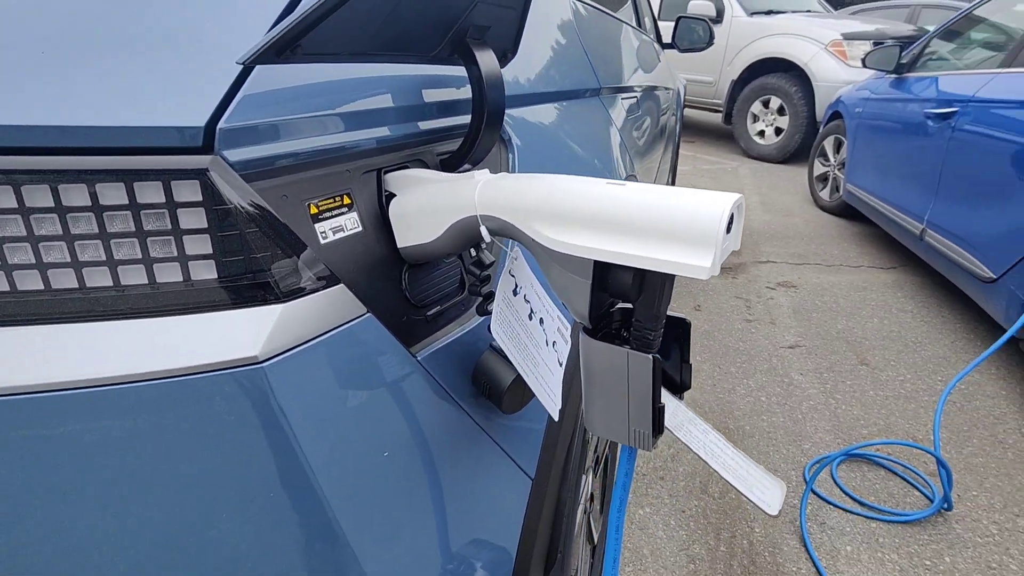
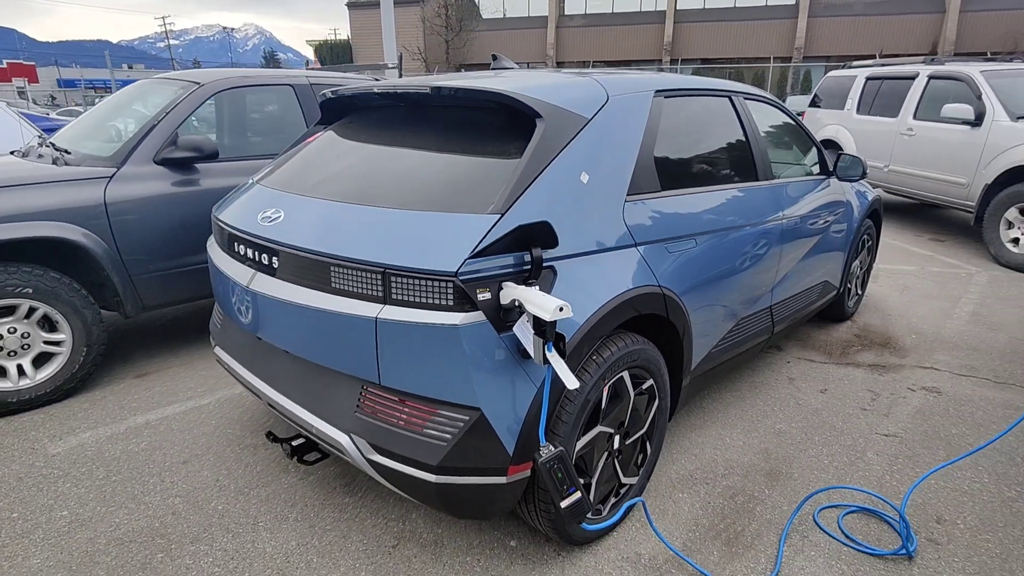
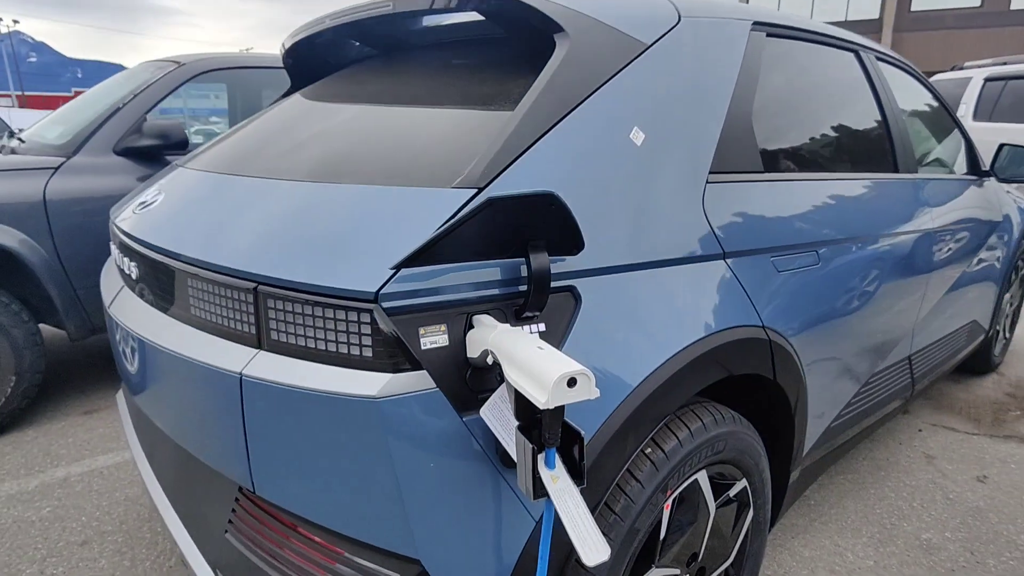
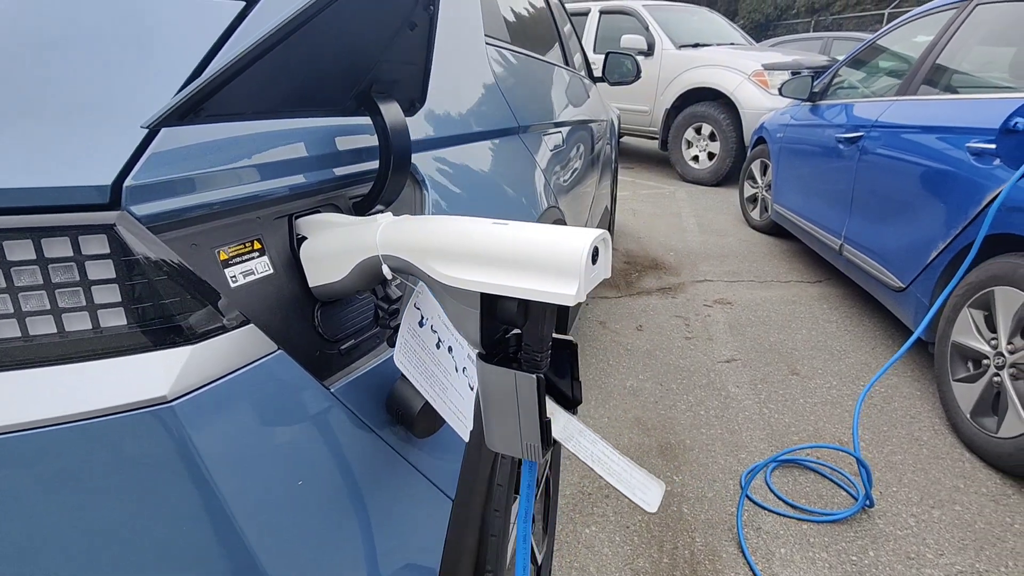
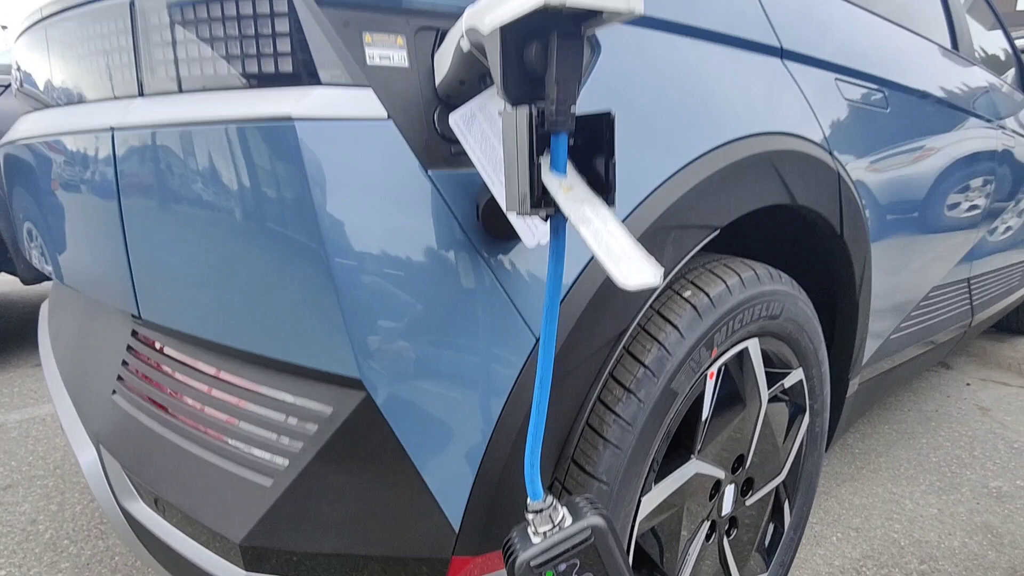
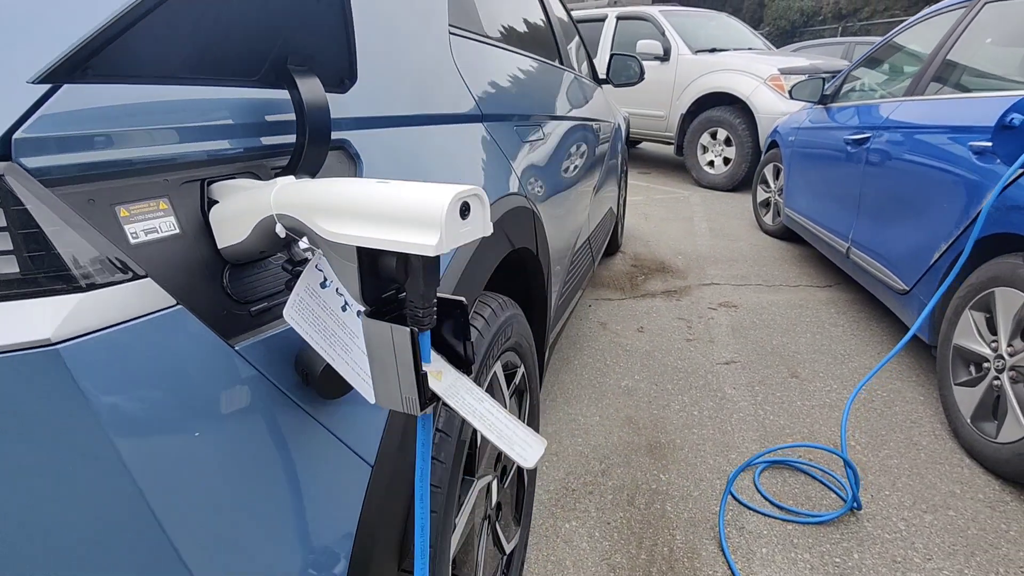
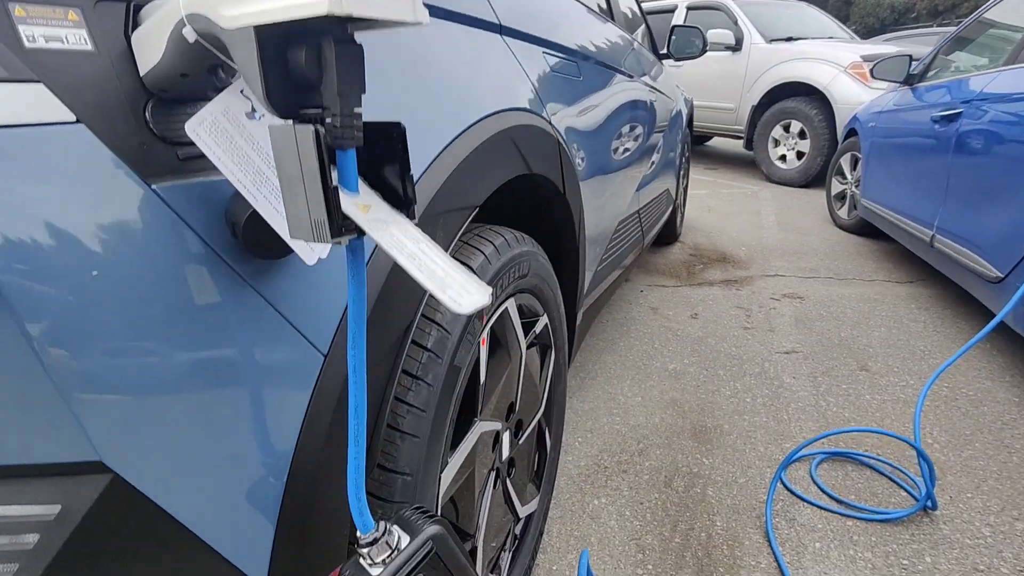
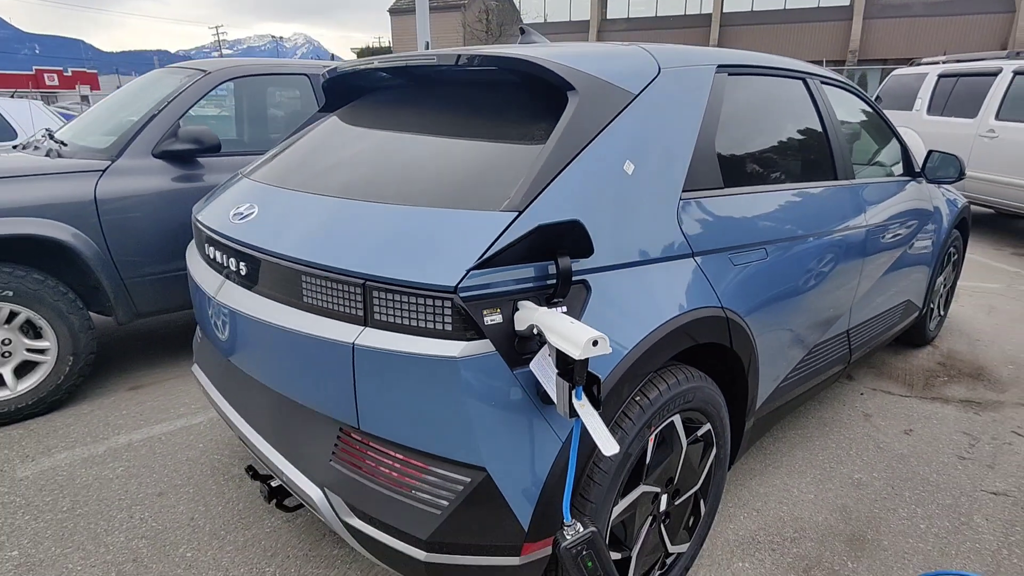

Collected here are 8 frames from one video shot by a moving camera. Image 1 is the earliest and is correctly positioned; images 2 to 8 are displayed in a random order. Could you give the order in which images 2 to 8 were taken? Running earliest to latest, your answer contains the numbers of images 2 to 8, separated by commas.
4, 6, 7, 5, 3, 8, 2
